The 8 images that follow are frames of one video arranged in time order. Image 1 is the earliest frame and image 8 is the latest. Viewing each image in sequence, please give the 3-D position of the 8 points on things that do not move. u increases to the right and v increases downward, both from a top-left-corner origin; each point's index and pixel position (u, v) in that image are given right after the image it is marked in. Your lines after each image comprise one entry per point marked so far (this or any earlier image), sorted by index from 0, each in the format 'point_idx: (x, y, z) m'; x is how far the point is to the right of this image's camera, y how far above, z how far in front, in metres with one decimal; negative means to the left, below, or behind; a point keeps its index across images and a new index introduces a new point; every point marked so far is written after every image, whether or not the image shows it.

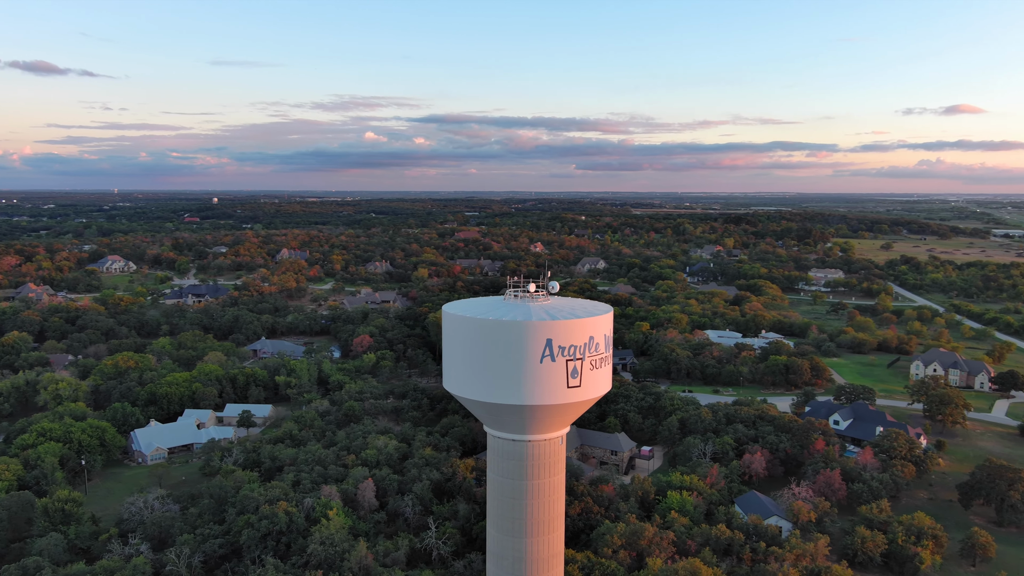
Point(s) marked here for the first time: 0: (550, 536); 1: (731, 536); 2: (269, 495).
0: (+0.4, -3.1, +9.9) m
1: (+4.3, -4.9, +15.8) m
2: (-5.5, -4.7, +17.9) m
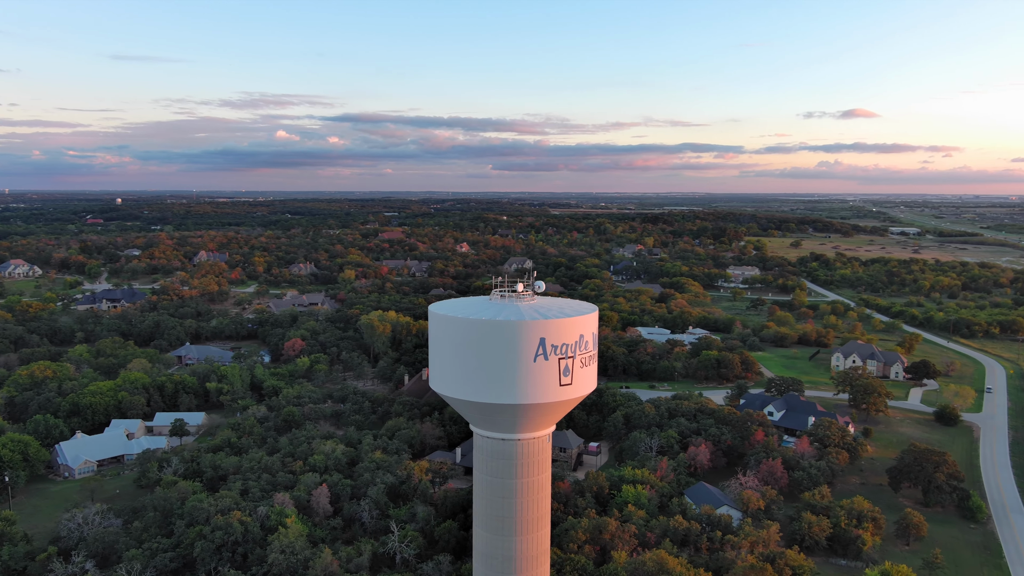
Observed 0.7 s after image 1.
0: (+0.3, -3.1, +10.0) m
1: (+3.6, -4.9, +16.3) m
2: (-6.4, -4.7, +17.4) m
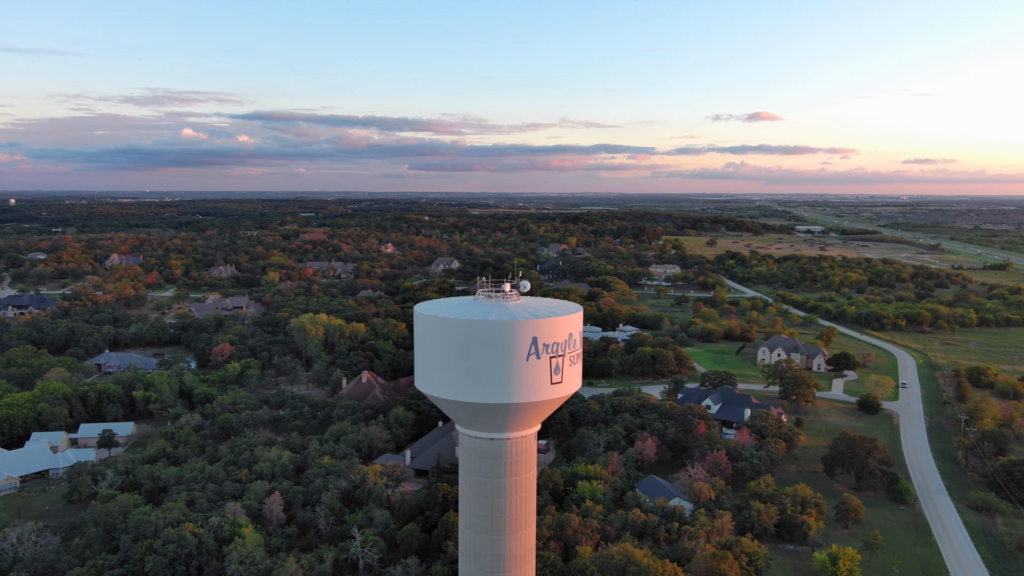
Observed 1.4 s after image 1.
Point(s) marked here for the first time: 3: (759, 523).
0: (+0.1, -3.1, +10.1) m
1: (+2.8, -4.8, +16.7) m
2: (-7.2, -4.8, +16.7) m
3: (+5.4, -5.2, +17.5) m
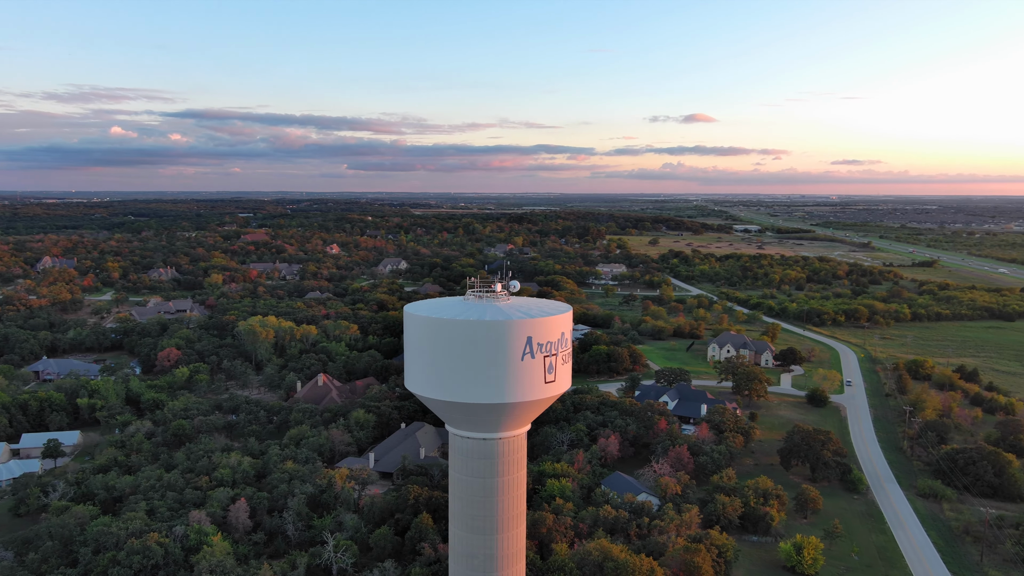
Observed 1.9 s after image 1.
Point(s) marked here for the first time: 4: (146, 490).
0: (0.0, -3.1, +10.1) m
1: (+2.2, -4.8, +16.9) m
2: (-7.8, -4.9, +16.2) m
3: (+4.8, -5.1, +18.0) m
4: (-8.9, -4.9, +19.5) m
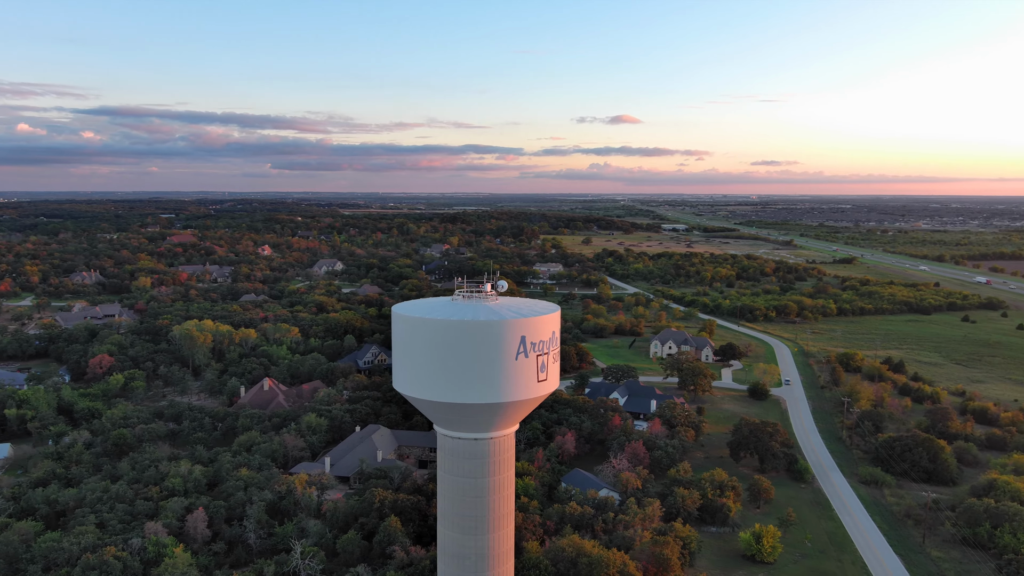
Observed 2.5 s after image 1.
0: (-0.1, -3.1, +10.2) m
1: (+1.5, -4.8, +17.1) m
2: (-8.4, -5.0, +15.5) m
3: (+4.0, -5.1, +18.4) m
4: (-9.8, -5.0, +18.7) m
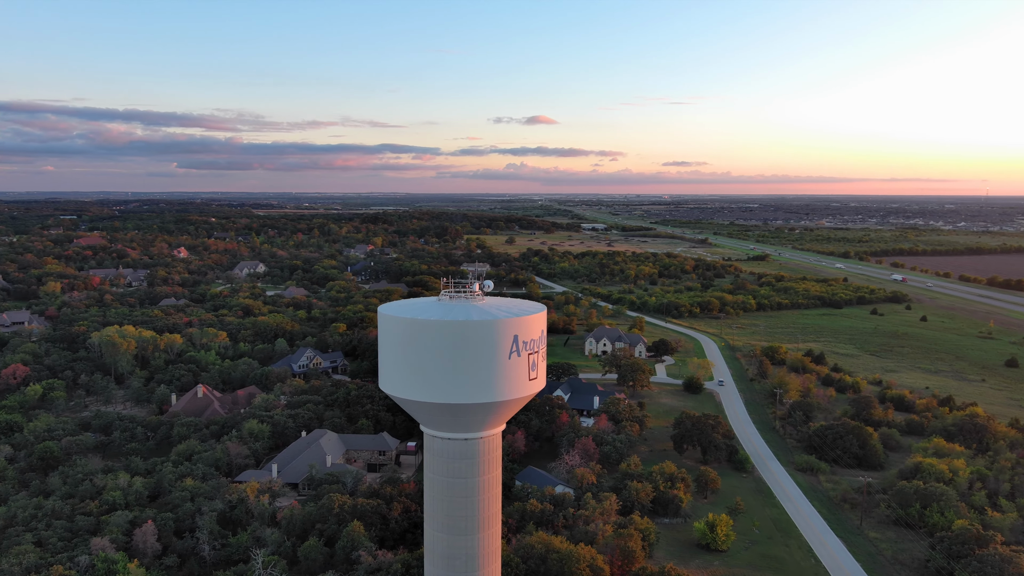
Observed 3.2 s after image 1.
0: (-0.2, -3.1, +10.2) m
1: (+0.7, -4.8, +17.2) m
2: (-9.0, -5.1, +14.7) m
3: (+3.0, -5.0, +18.8) m
4: (-10.8, -5.2, +17.7) m
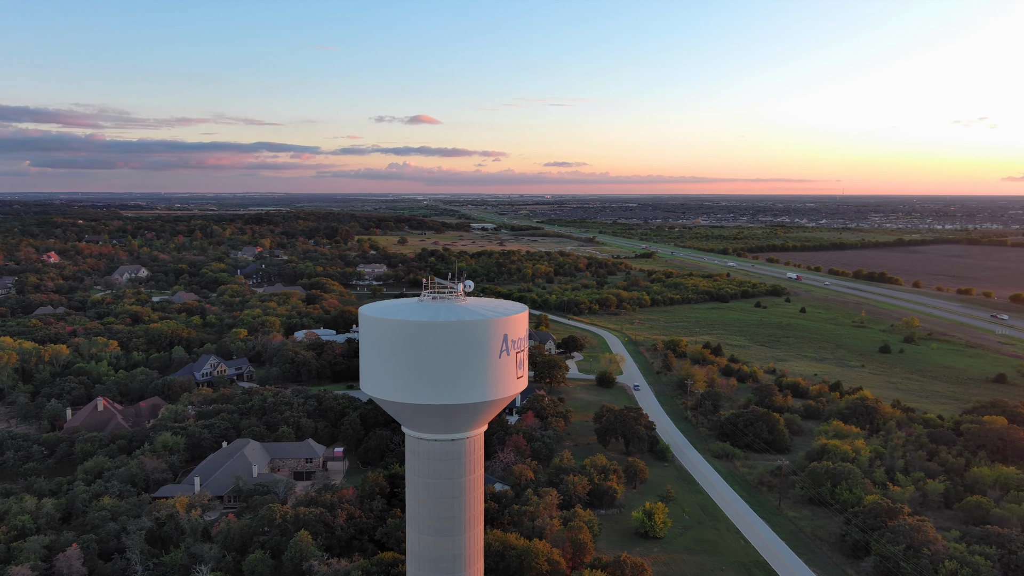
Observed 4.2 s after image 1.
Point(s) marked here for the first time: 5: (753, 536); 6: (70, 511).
0: (-0.5, -3.1, +10.2) m
1: (-0.5, -4.8, +17.3) m
2: (-9.8, -5.2, +13.4) m
3: (+1.5, -5.0, +19.2) m
4: (-11.9, -5.4, +16.1) m
5: (+5.7, -5.9, +19.0) m
6: (-10.2, -5.2, +18.4) m
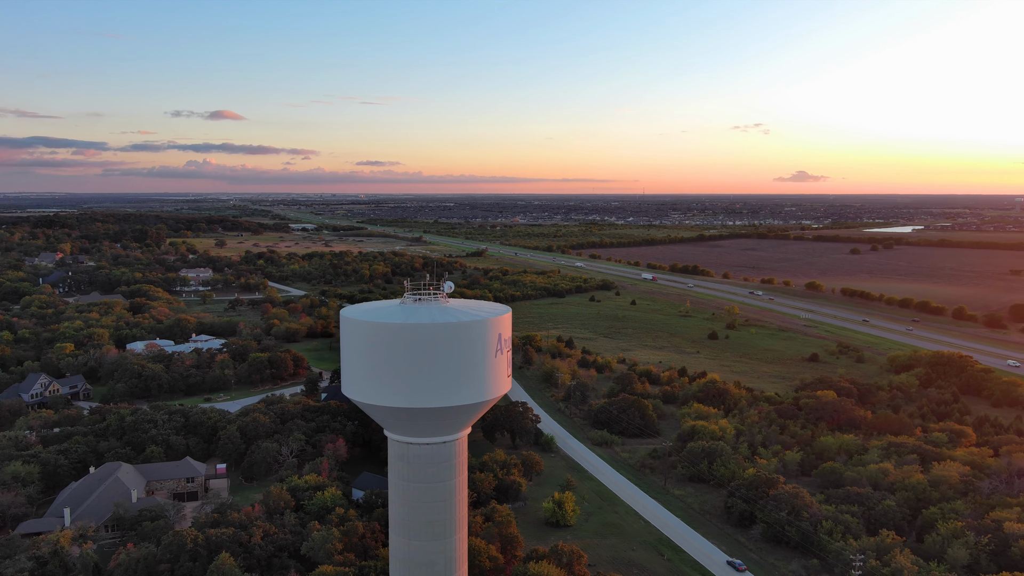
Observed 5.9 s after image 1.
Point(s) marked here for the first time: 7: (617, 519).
0: (-0.6, -3.1, +10.2) m
1: (-2.3, -4.8, +17.1) m
2: (-10.4, -5.5, +11.2) m
3: (-0.7, -4.9, +19.4) m
4: (-13.1, -5.7, +13.4) m
5: (+3.5, -5.7, +20.1) m
6: (-12.0, -5.5, +16.0) m
7: (+2.6, -5.7, +19.7) m
